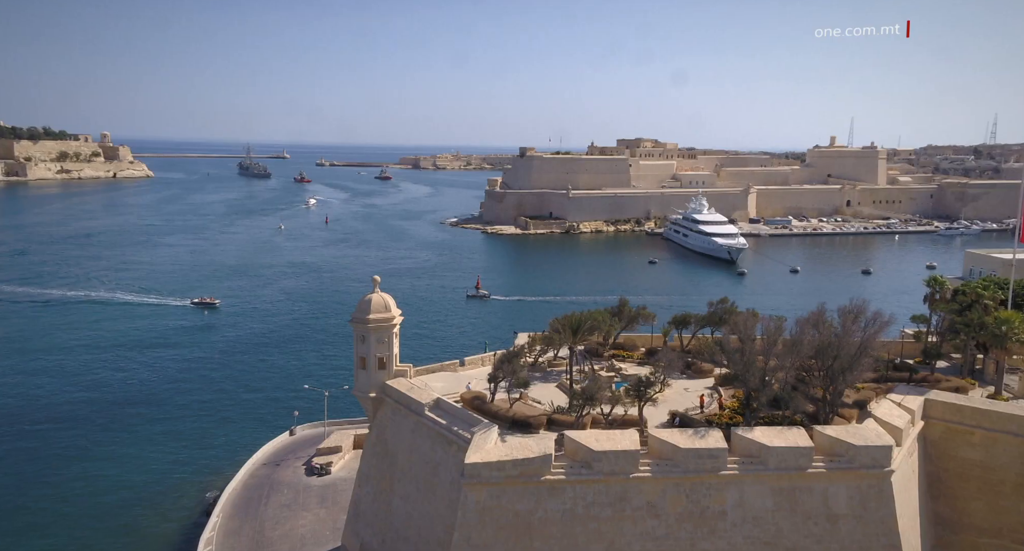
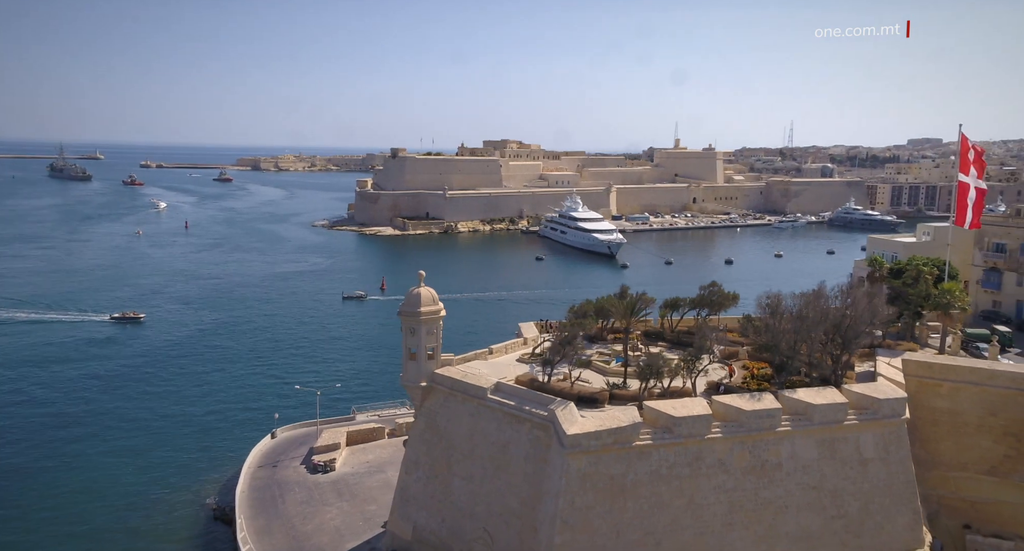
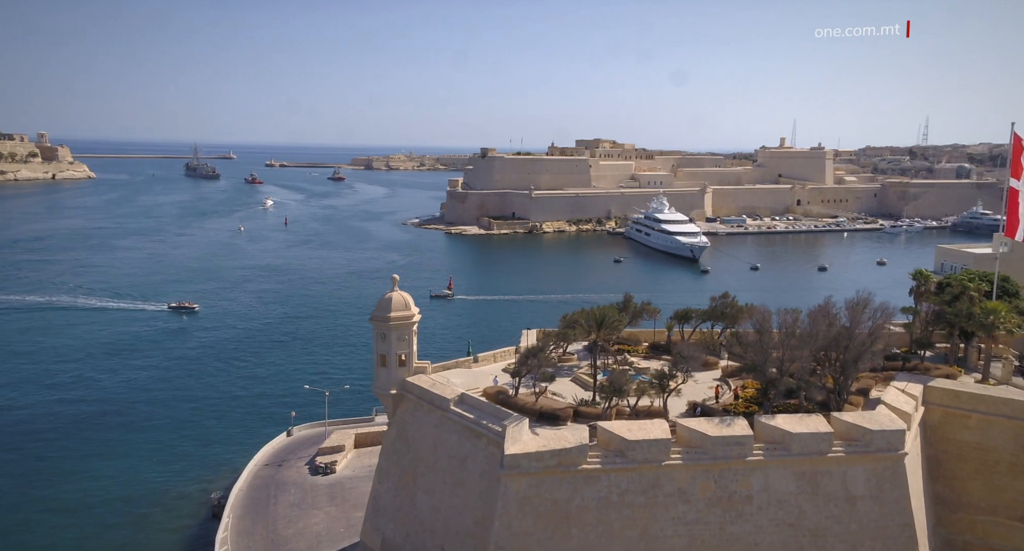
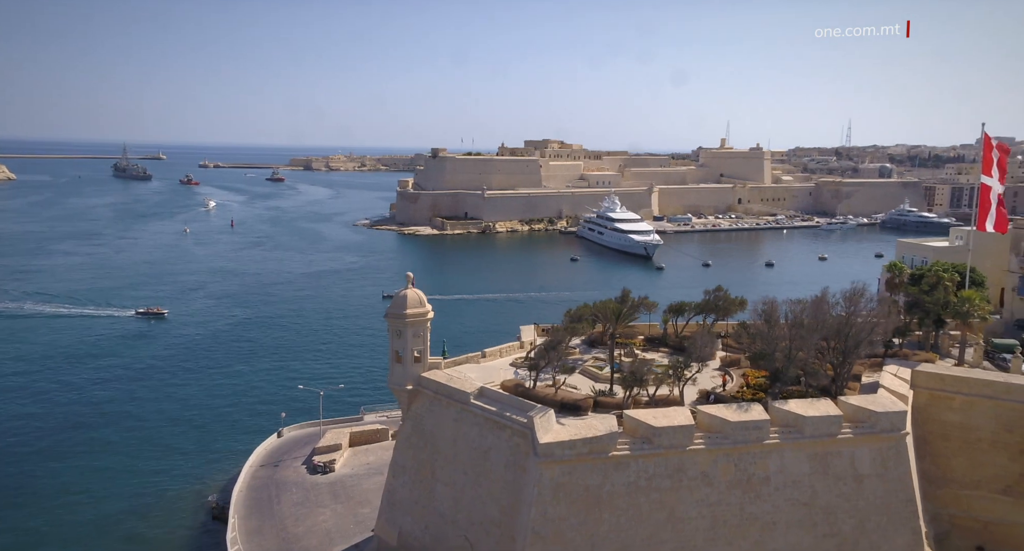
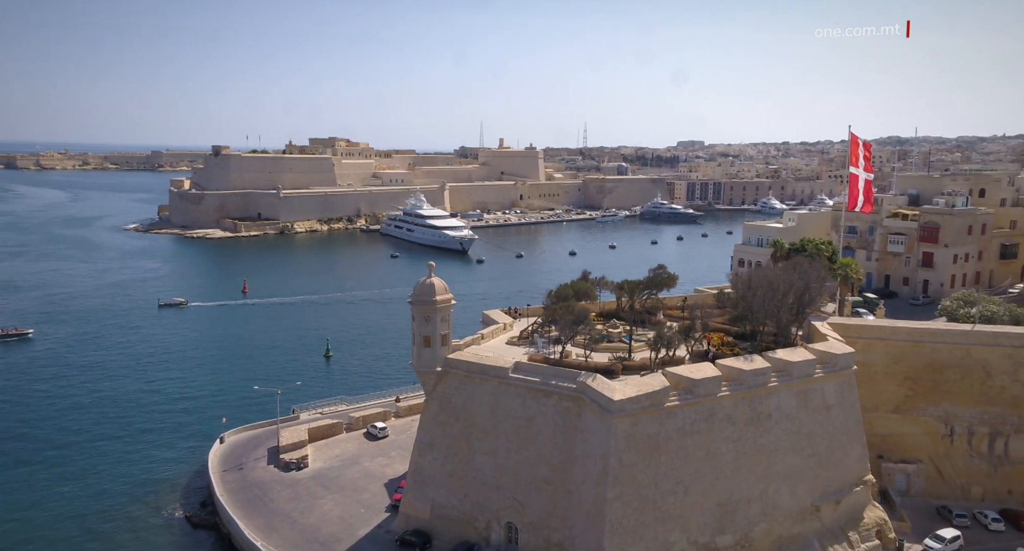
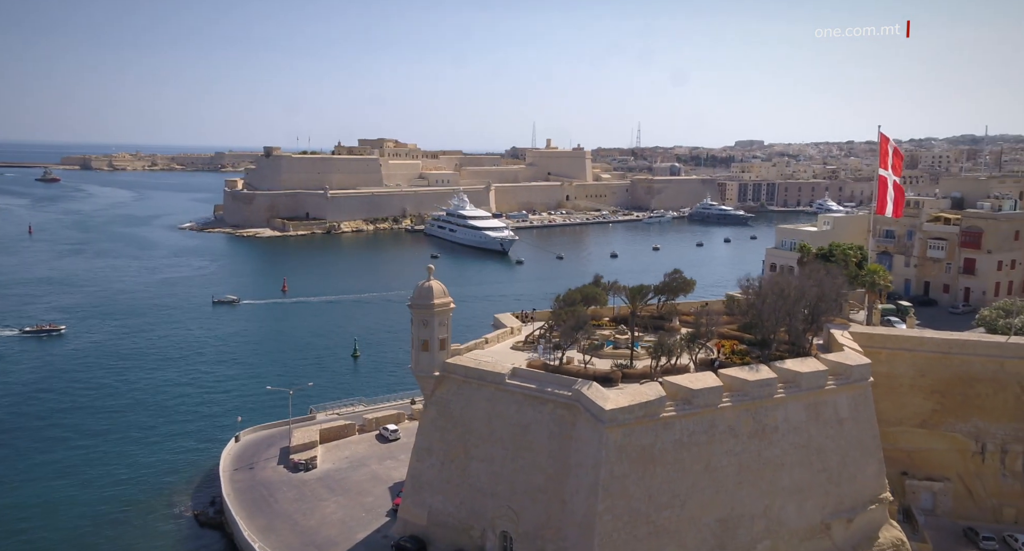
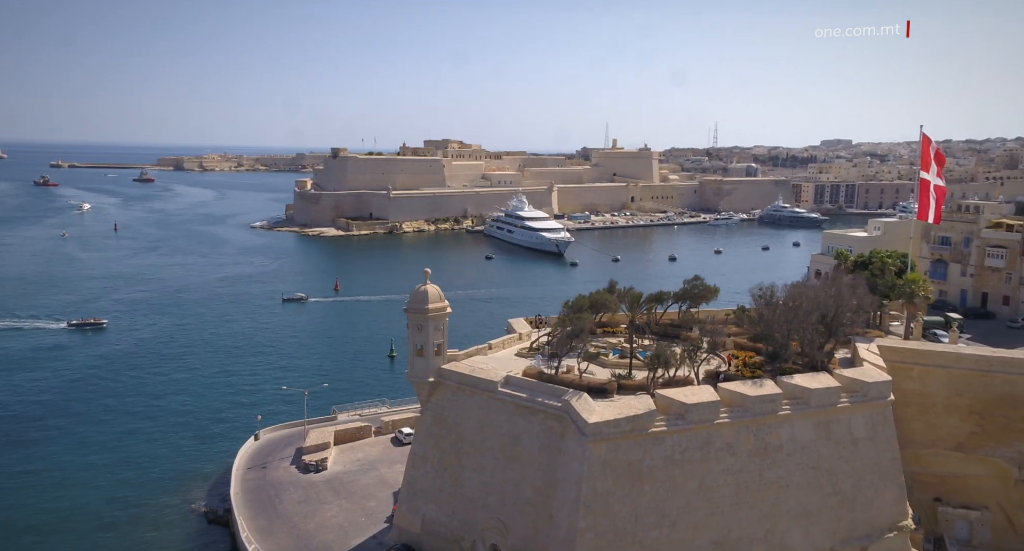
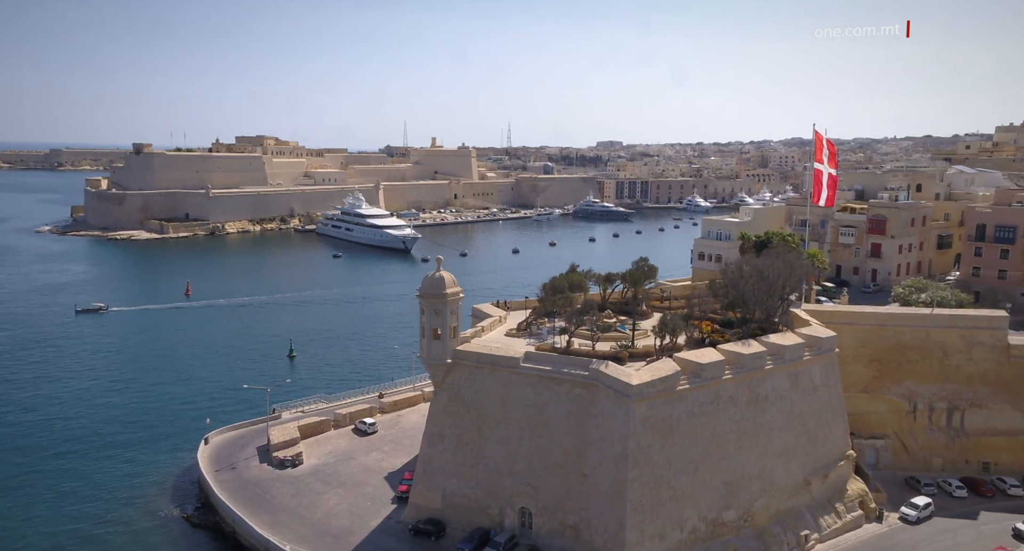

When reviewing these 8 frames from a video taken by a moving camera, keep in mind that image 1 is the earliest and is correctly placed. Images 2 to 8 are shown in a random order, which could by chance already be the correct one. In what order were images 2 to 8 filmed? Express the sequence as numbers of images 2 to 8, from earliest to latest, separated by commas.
3, 4, 2, 7, 6, 5, 8
